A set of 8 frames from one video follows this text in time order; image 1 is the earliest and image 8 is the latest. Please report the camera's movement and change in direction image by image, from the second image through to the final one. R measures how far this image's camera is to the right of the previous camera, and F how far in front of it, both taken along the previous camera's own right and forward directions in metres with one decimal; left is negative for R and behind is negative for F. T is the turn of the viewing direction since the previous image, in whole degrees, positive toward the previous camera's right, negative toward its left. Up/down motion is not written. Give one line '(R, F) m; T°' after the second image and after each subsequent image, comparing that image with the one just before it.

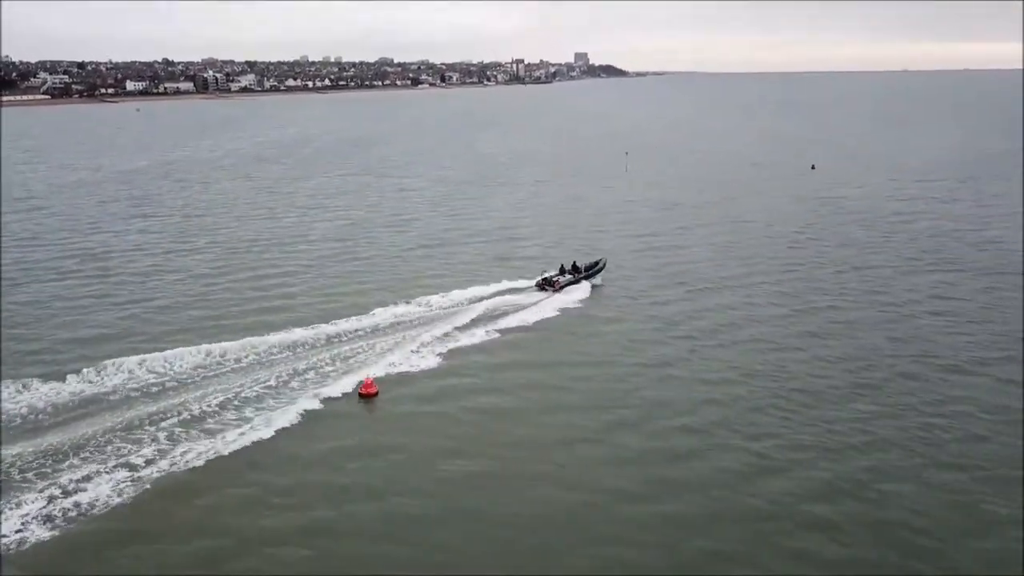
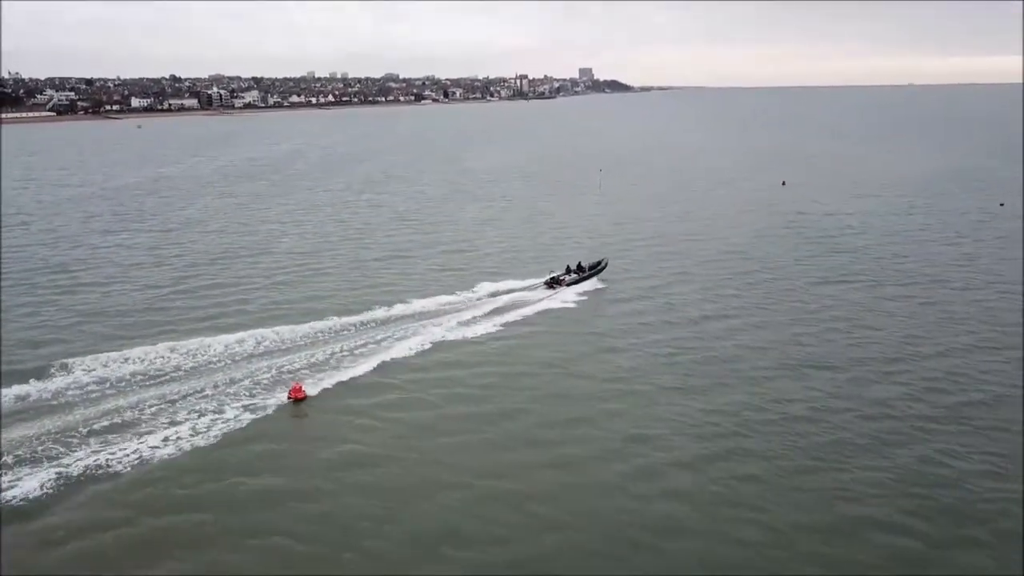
(+2.1, -2.0) m; 0°
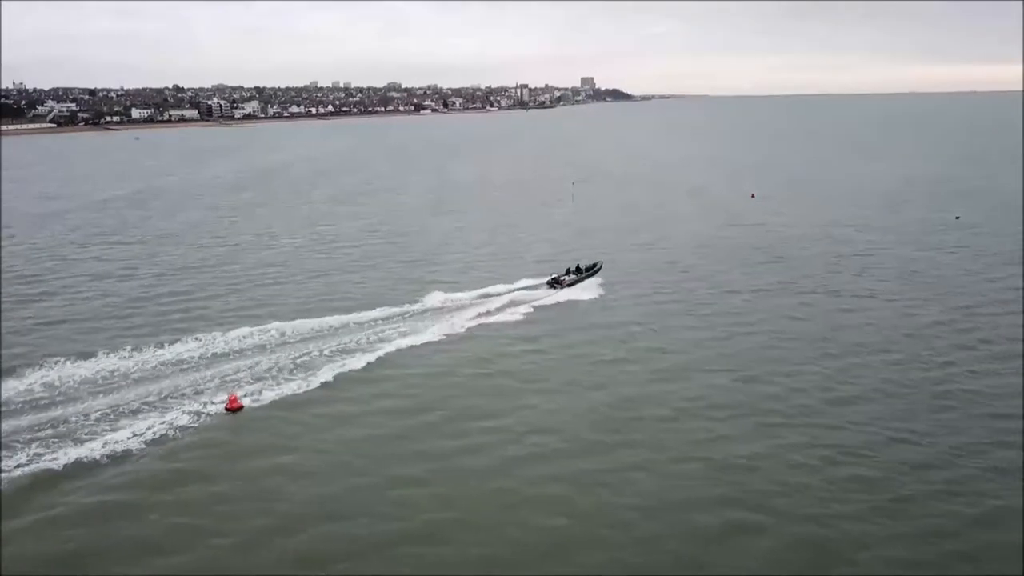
(+1.9, -1.9) m; 0°
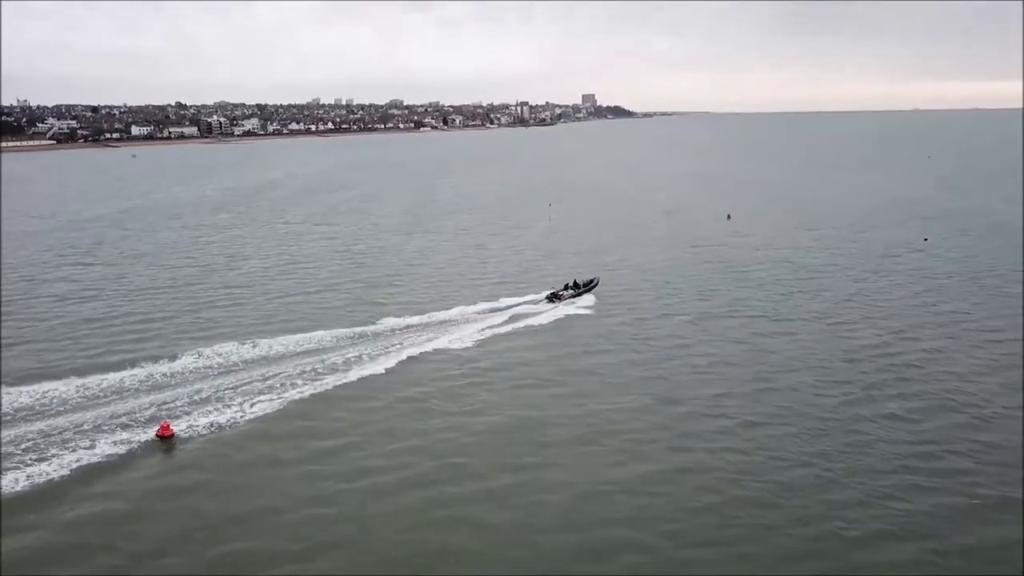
(+1.8, -0.7) m; 0°
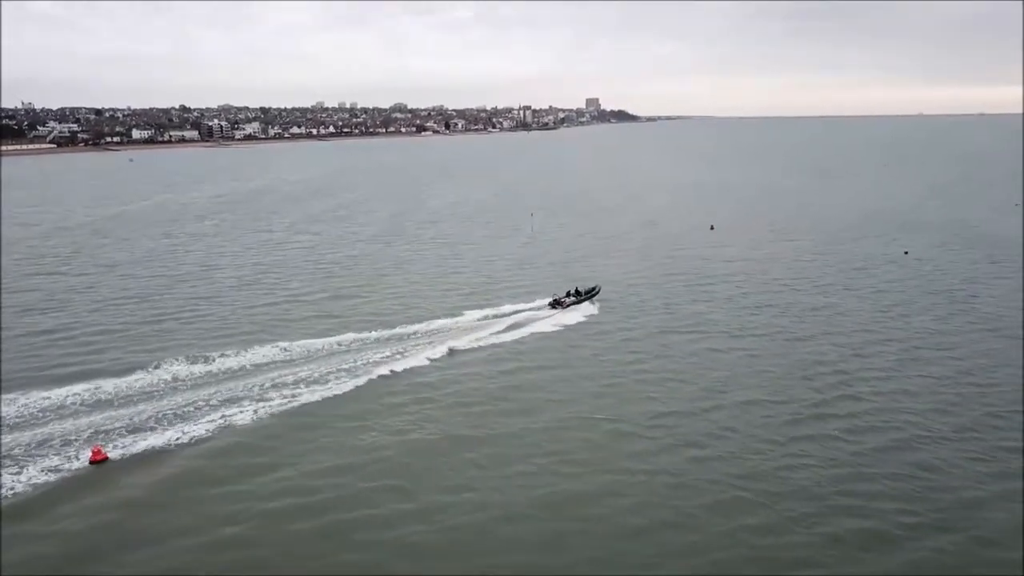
(+1.6, +0.1) m; 0°
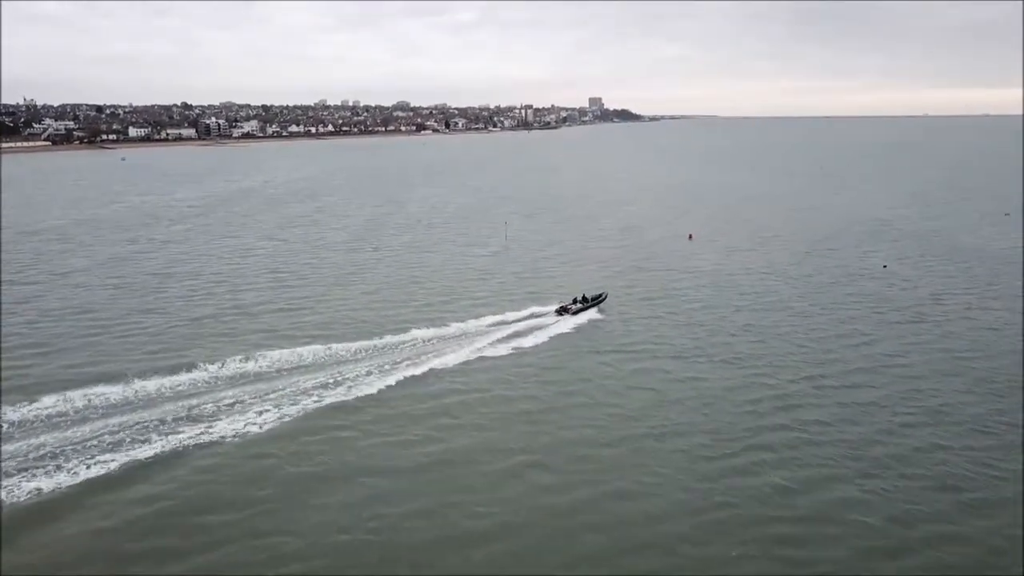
(+2.0, +1.3) m; 0°
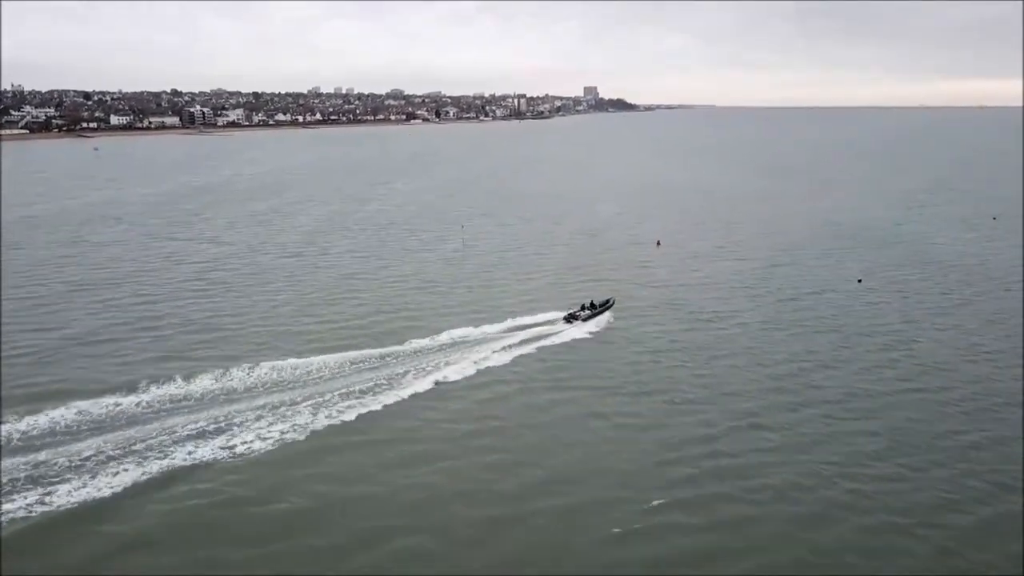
(+2.3, +3.8) m; 0°
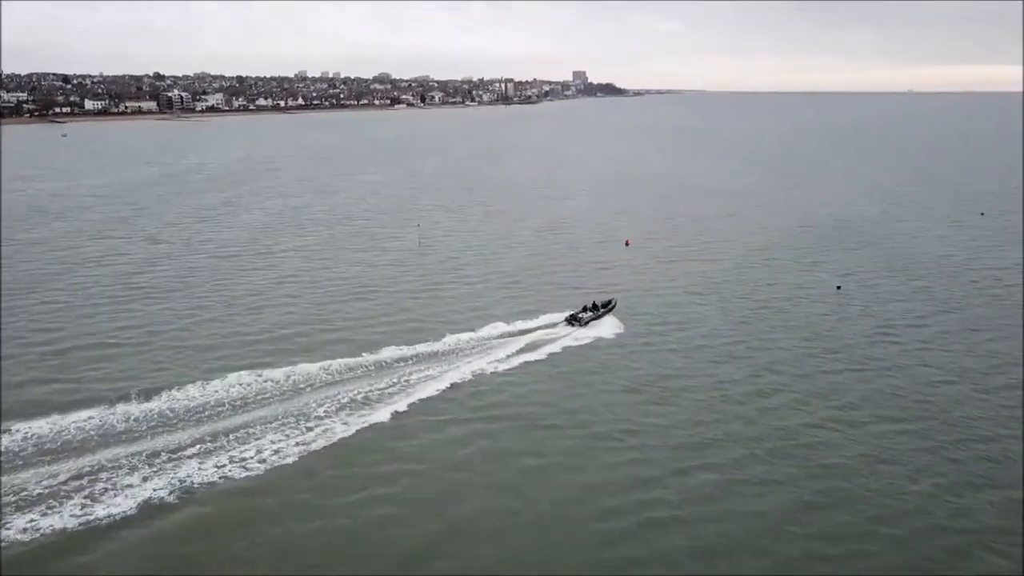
(+1.7, +4.1) m; +1°
